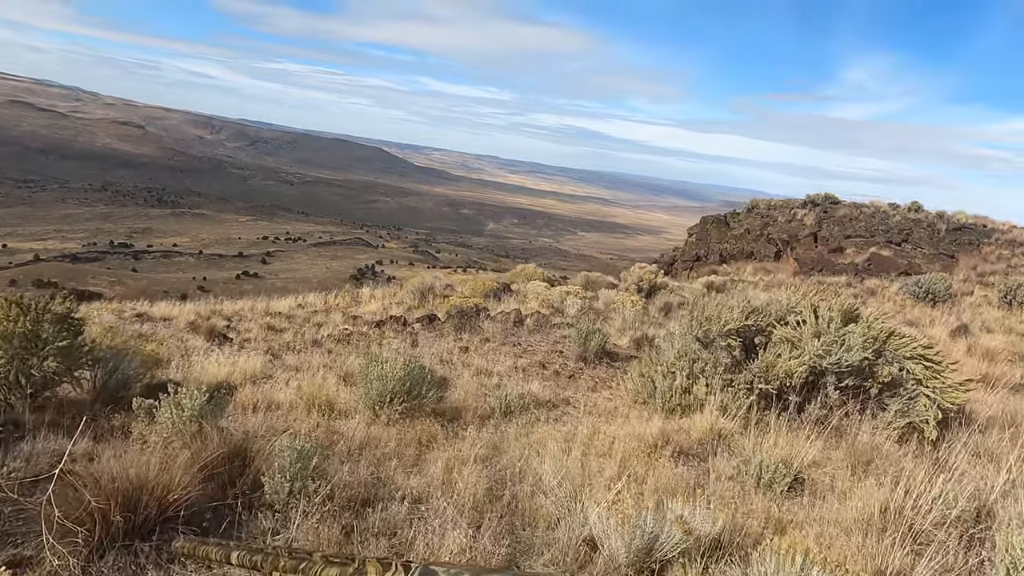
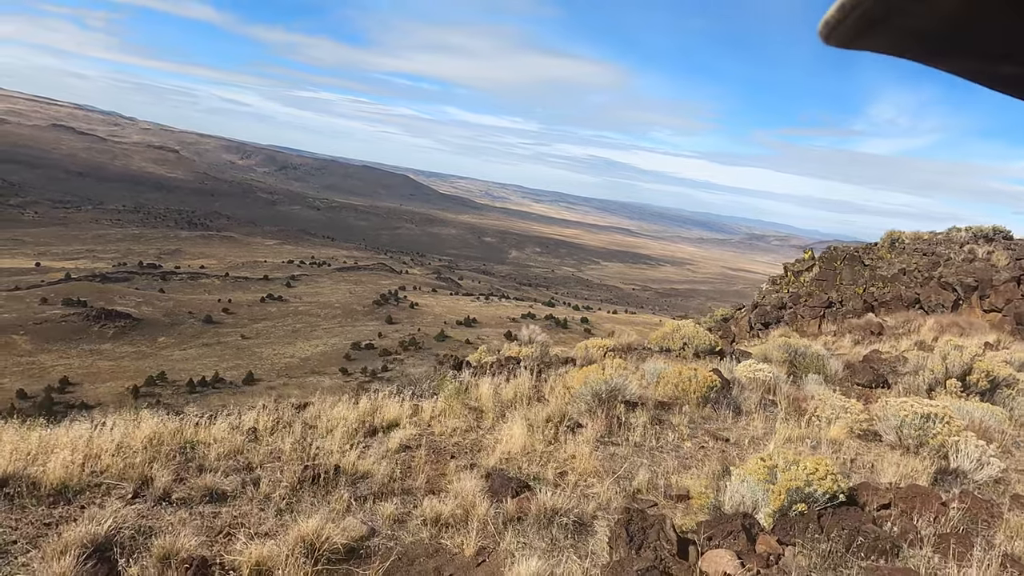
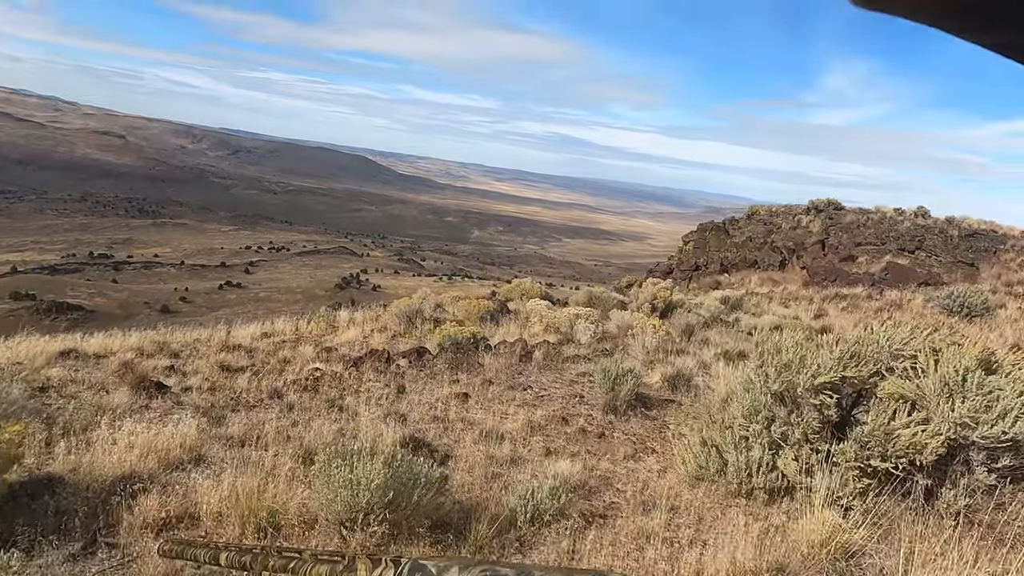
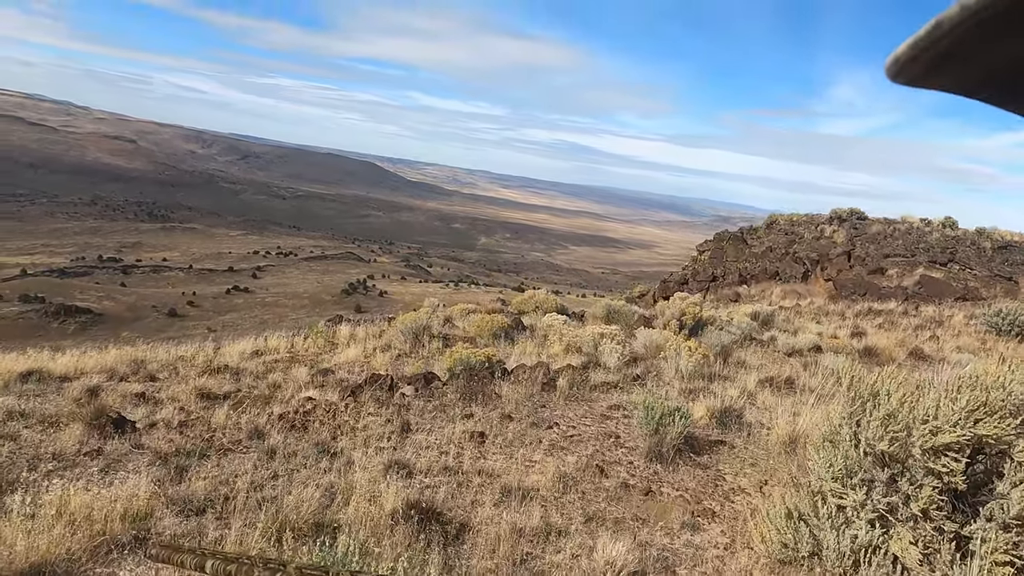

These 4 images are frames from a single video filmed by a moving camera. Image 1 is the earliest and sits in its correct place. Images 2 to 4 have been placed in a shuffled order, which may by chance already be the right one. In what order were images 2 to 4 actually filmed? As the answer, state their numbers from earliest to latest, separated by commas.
3, 4, 2
